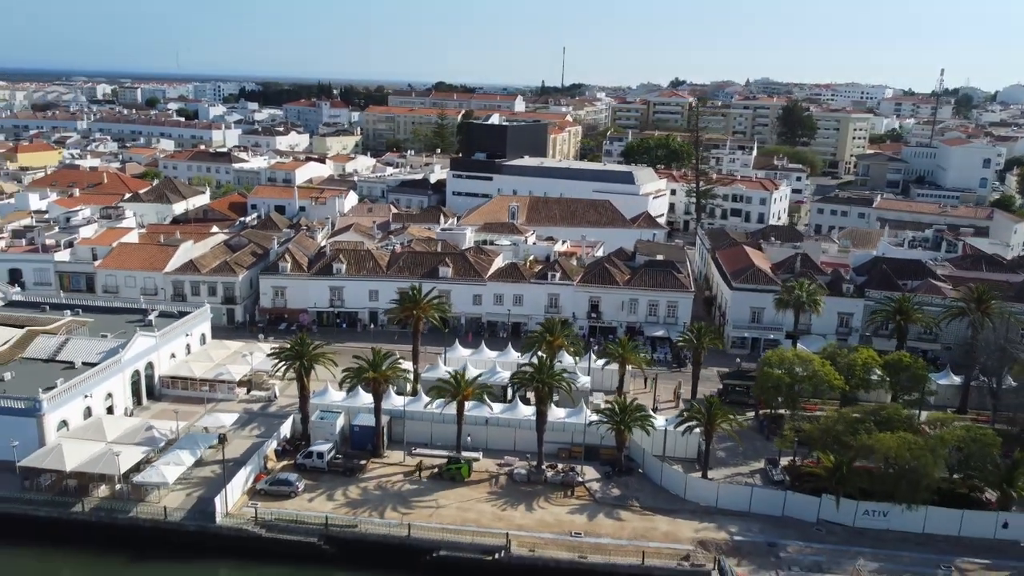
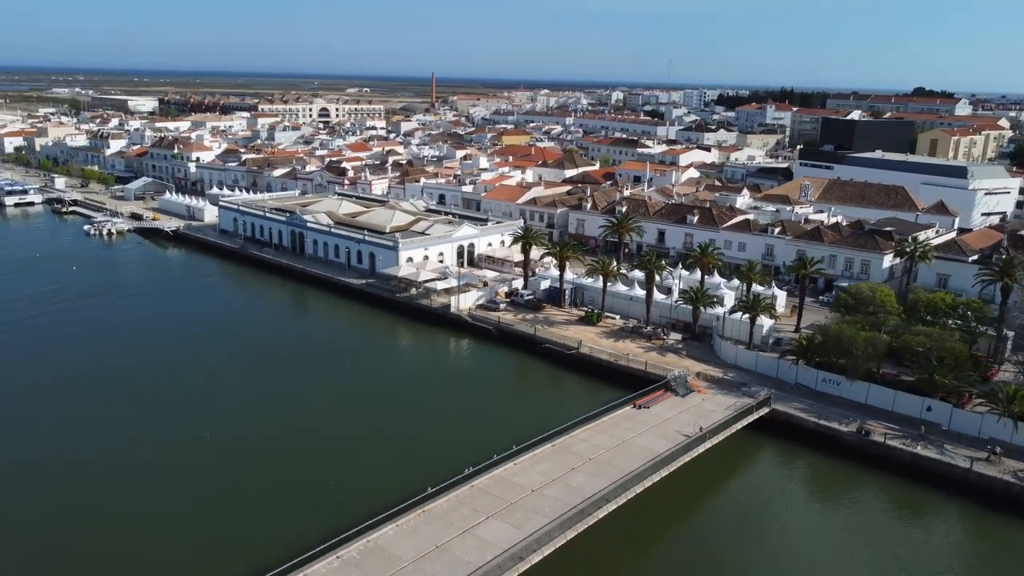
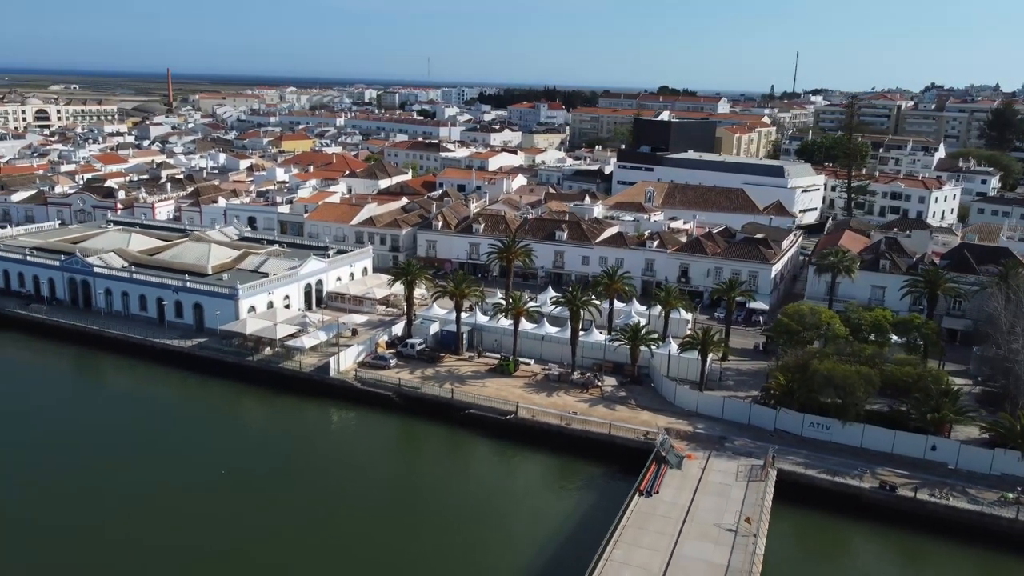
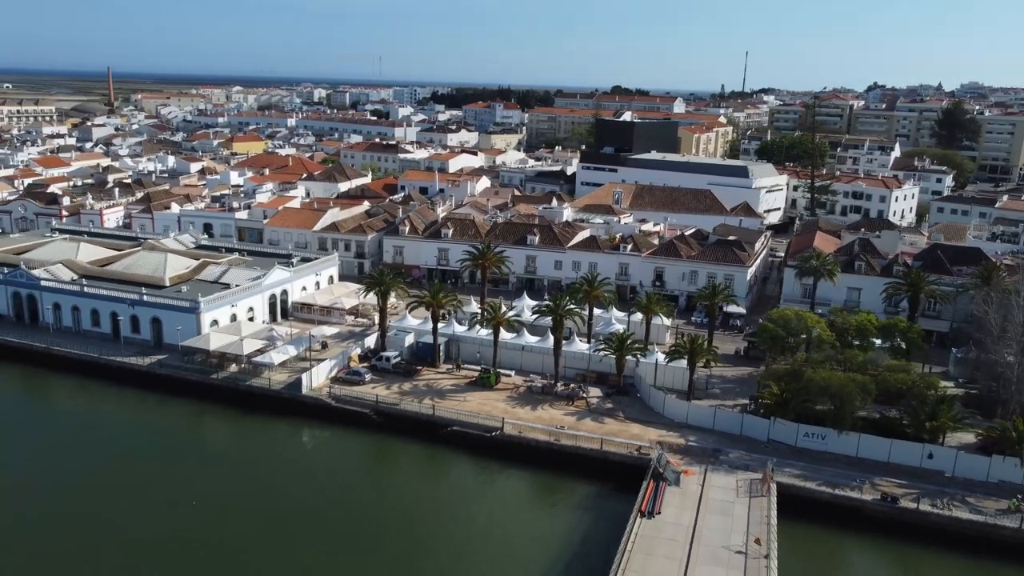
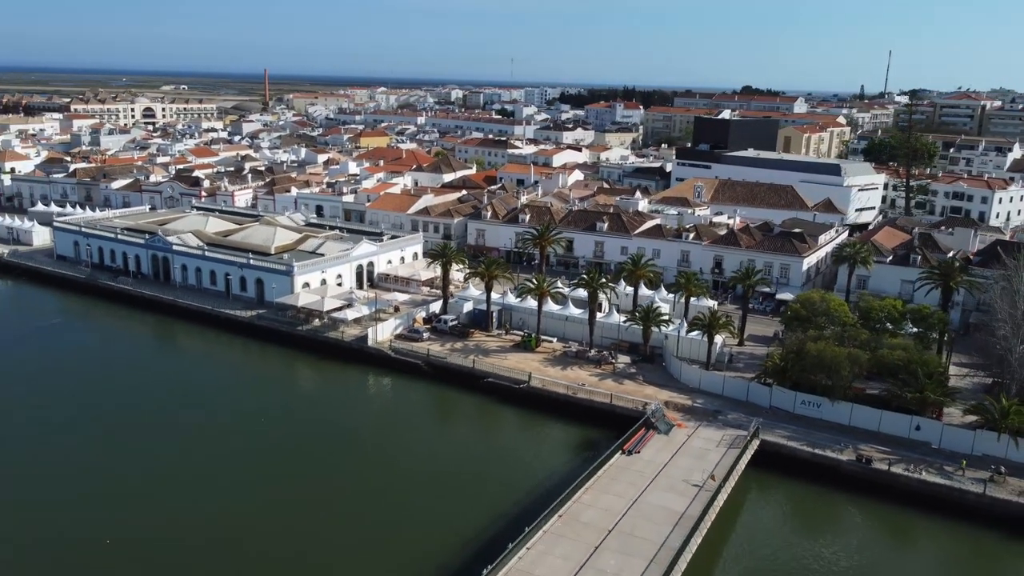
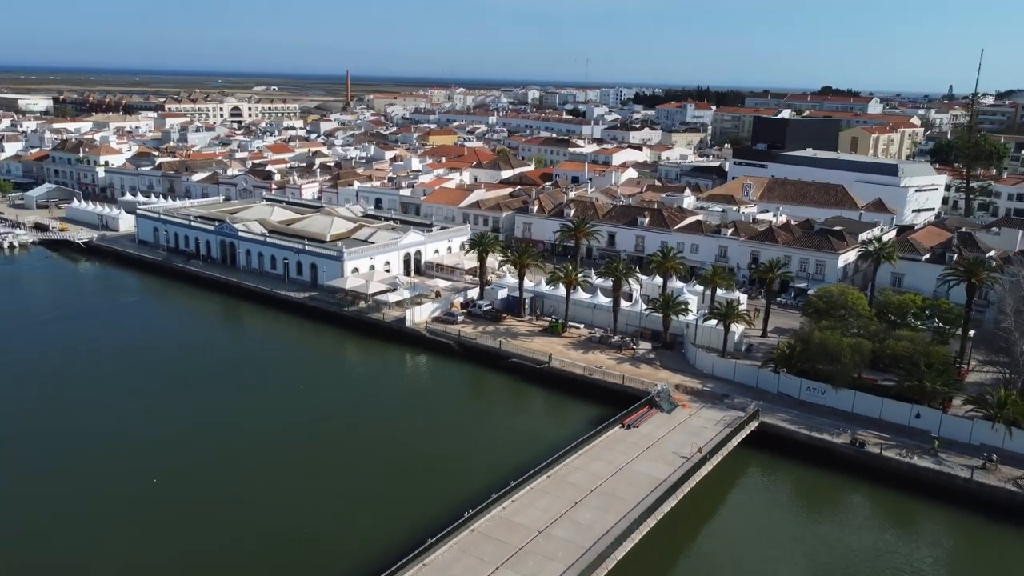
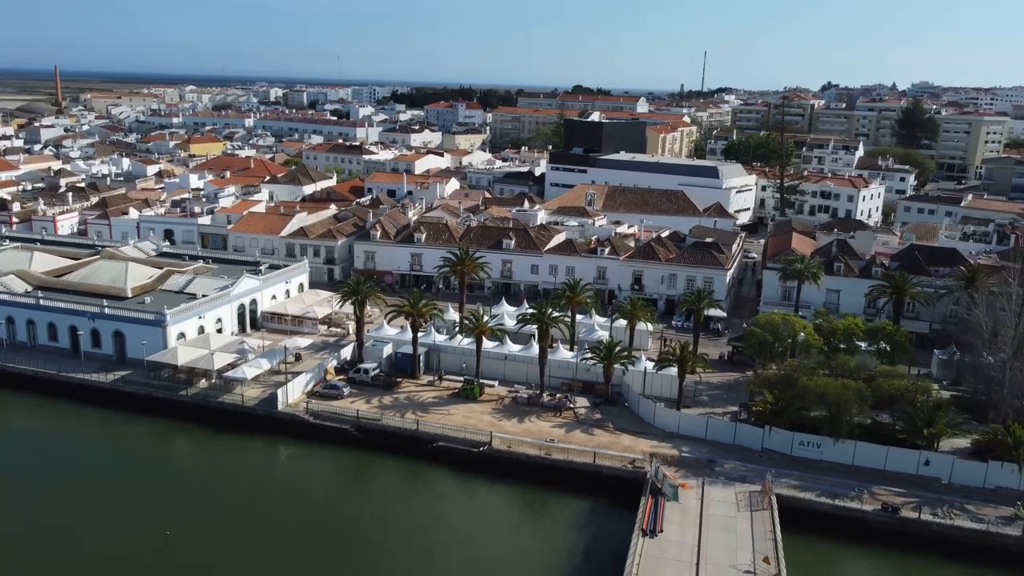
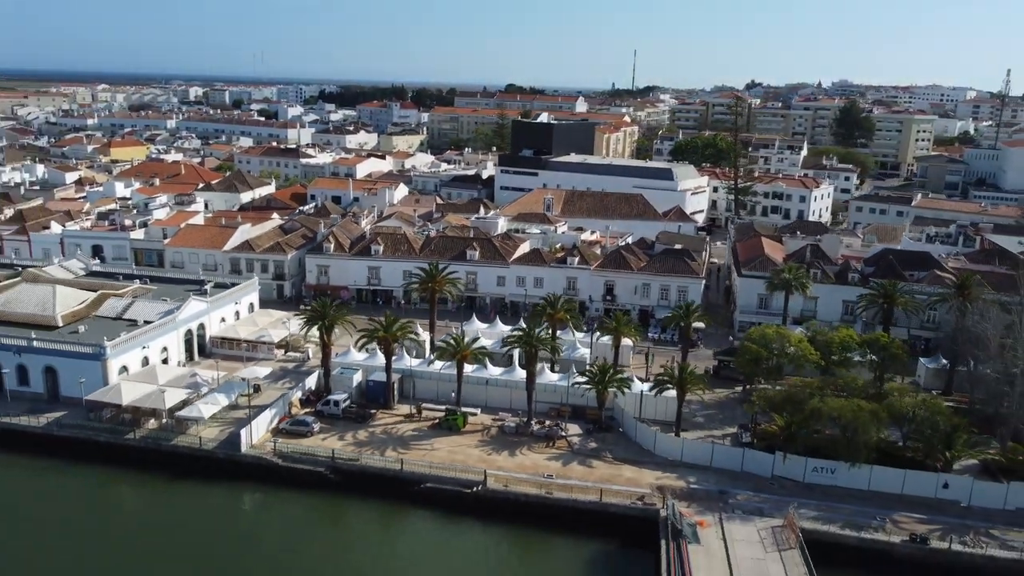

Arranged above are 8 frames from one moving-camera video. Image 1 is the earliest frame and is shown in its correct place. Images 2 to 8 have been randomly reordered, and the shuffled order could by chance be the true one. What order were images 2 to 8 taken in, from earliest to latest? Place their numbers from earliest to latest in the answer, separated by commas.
8, 7, 4, 3, 5, 6, 2
